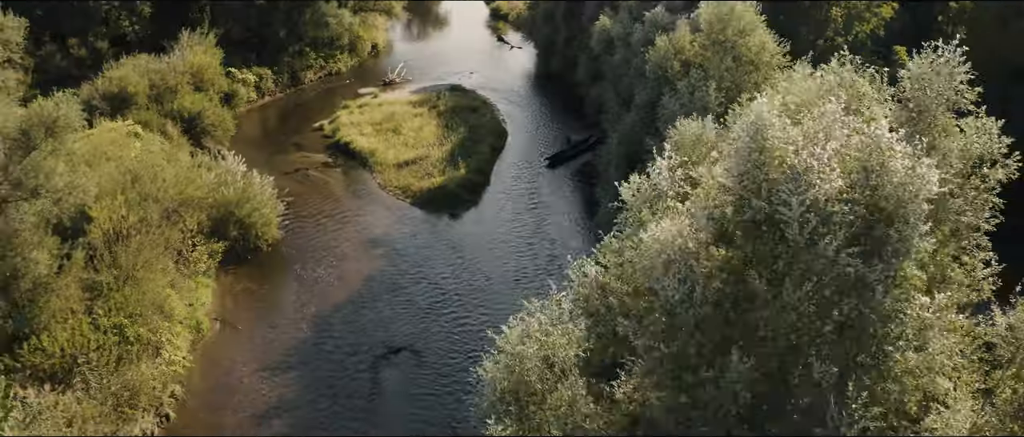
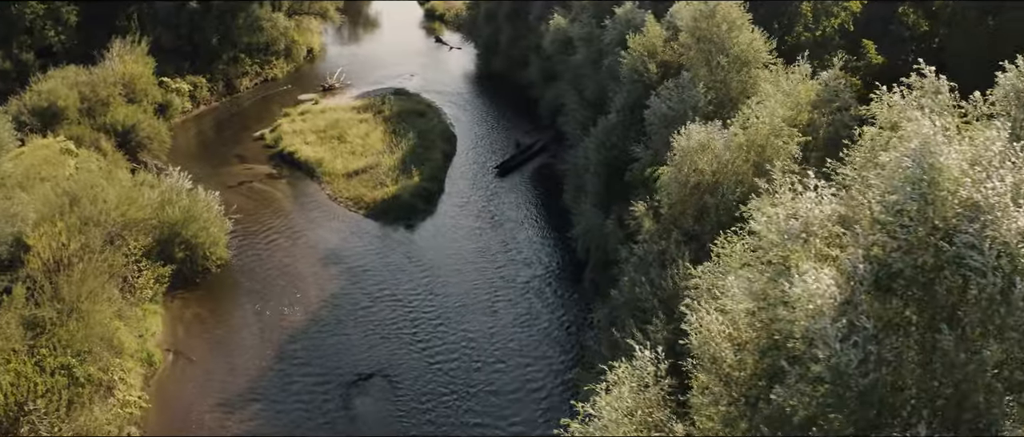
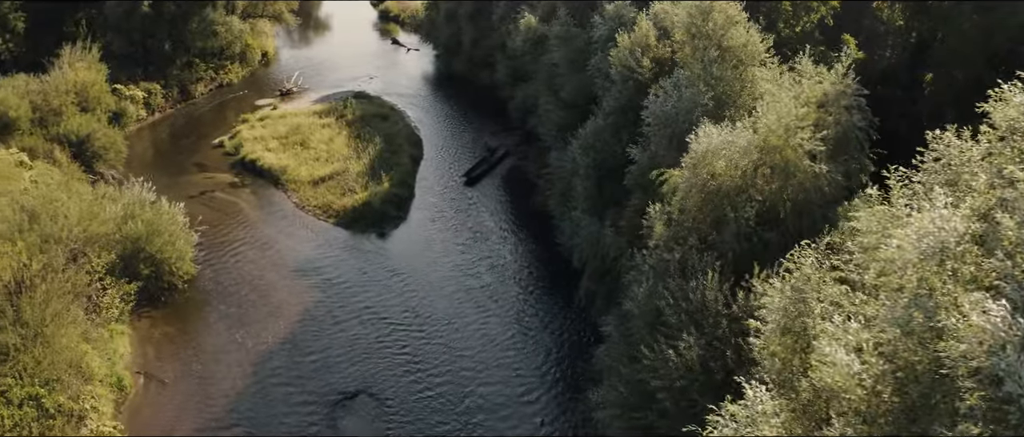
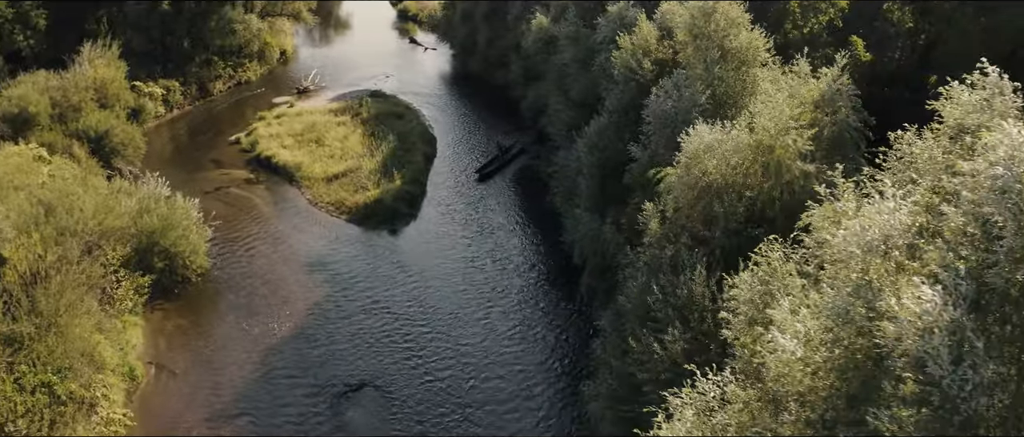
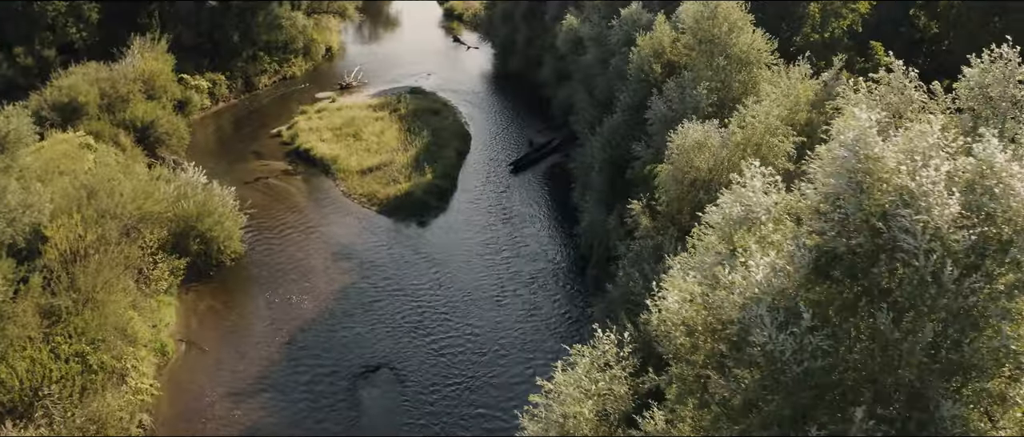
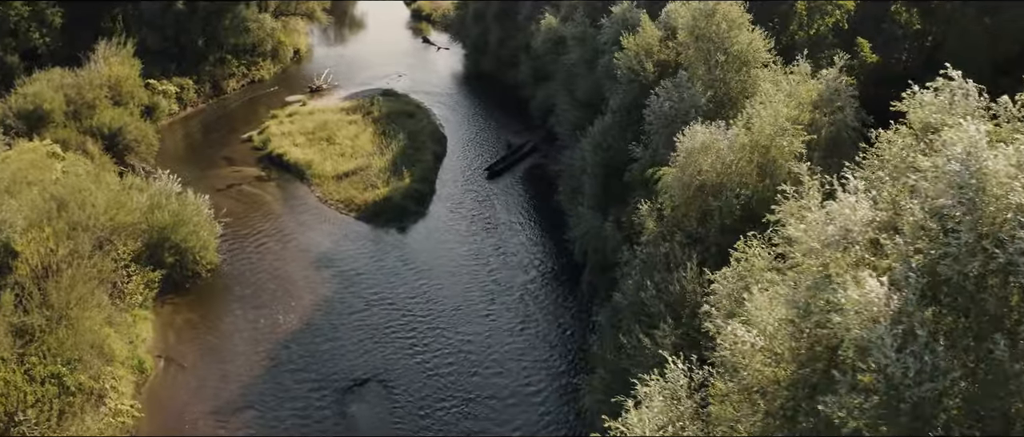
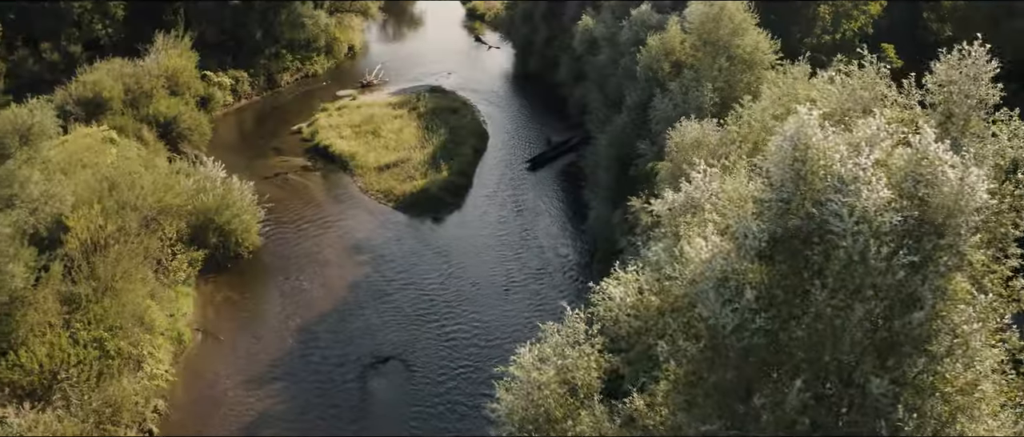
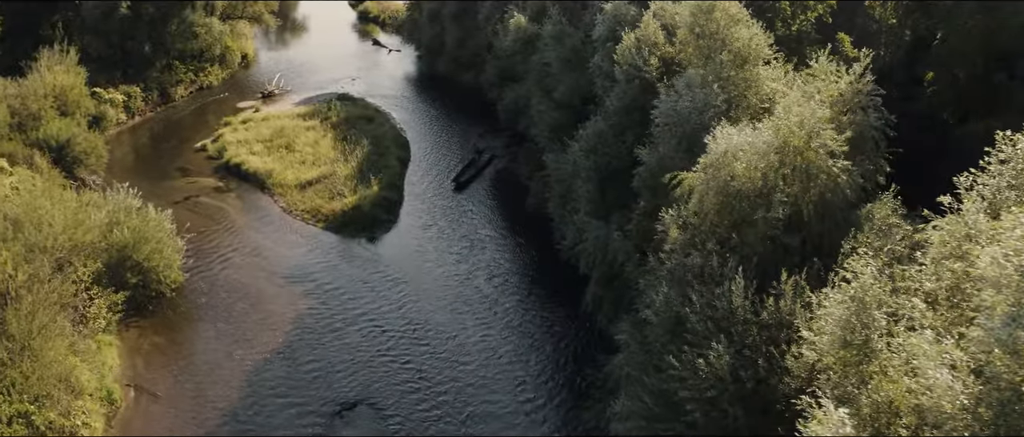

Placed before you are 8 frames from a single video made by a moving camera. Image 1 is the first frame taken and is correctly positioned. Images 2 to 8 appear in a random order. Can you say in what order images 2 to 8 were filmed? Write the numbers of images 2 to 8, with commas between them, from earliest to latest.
7, 5, 2, 6, 4, 3, 8
